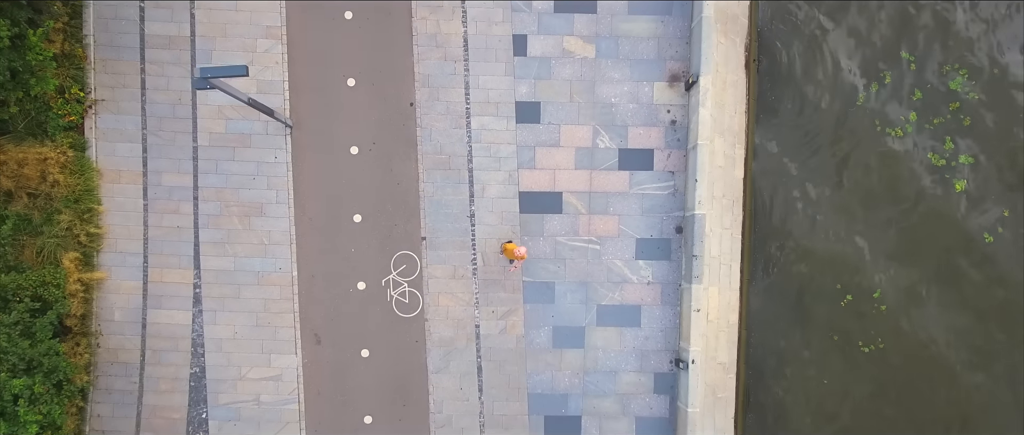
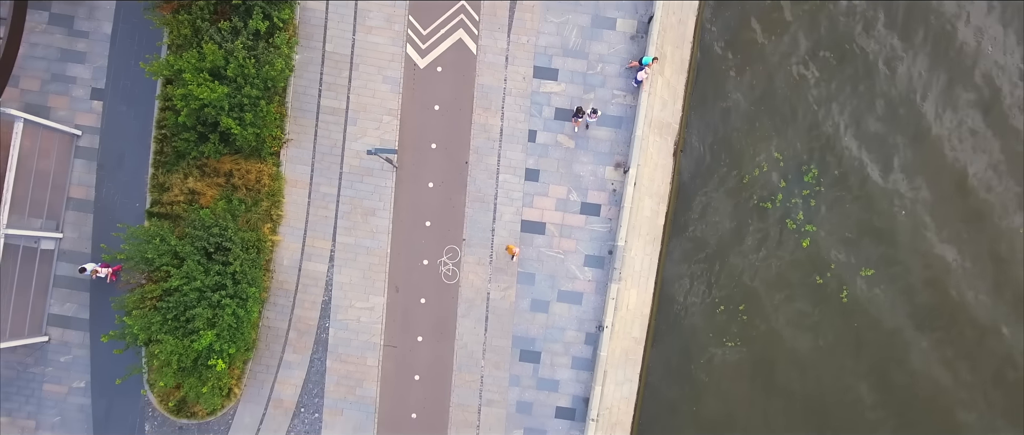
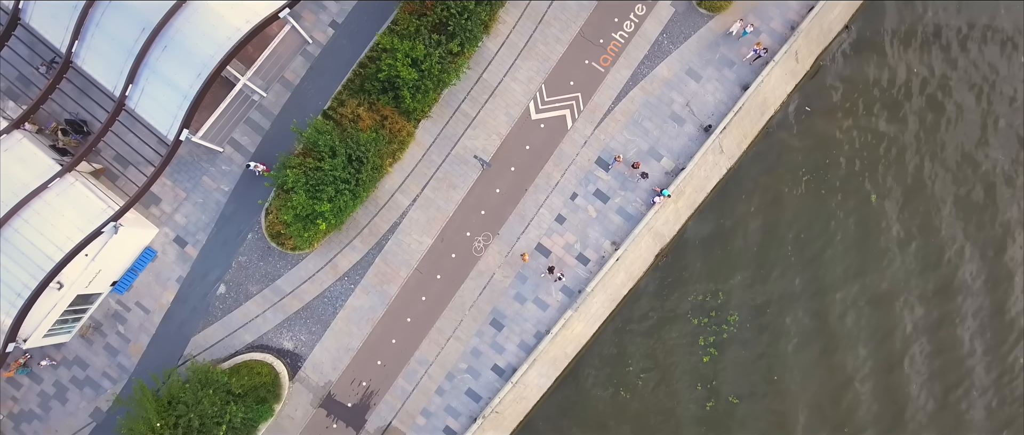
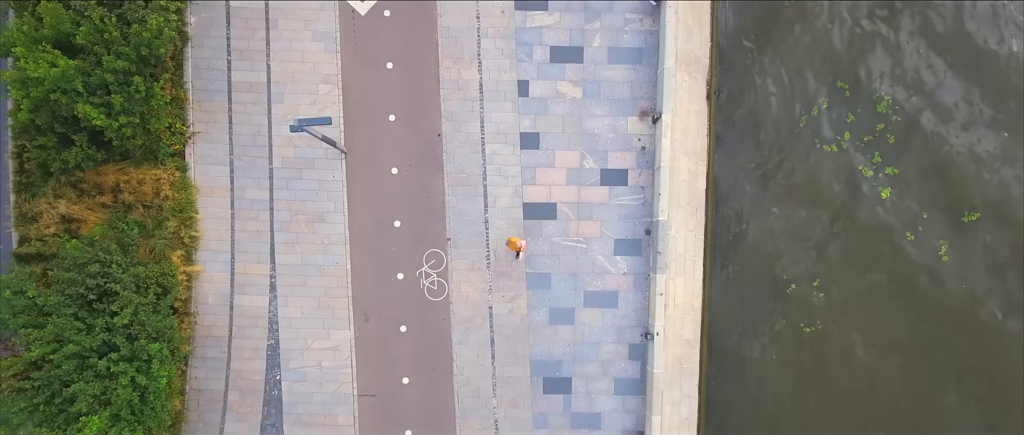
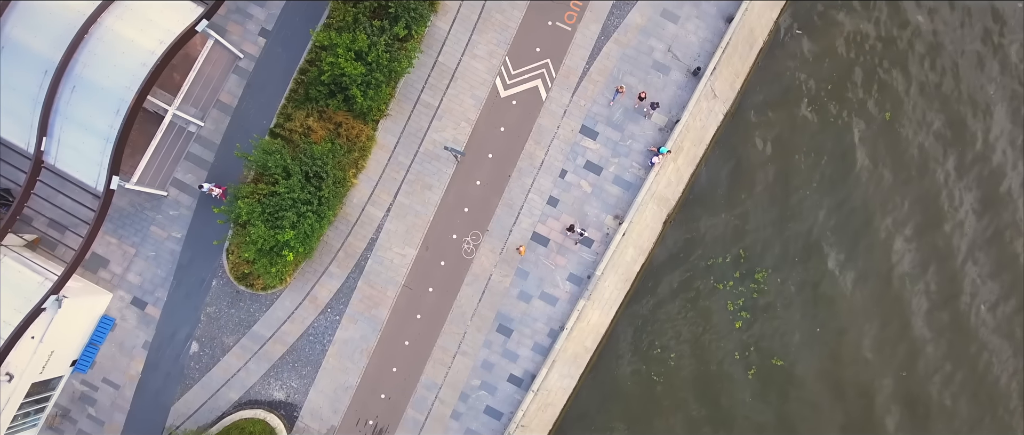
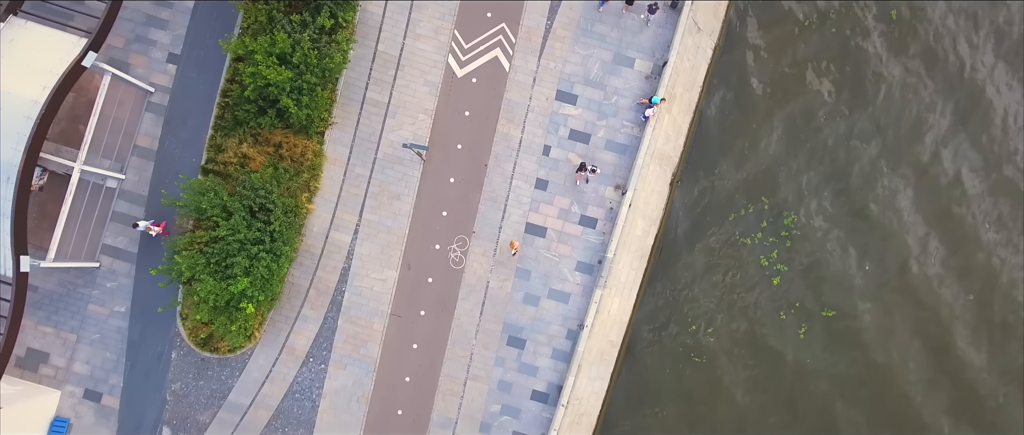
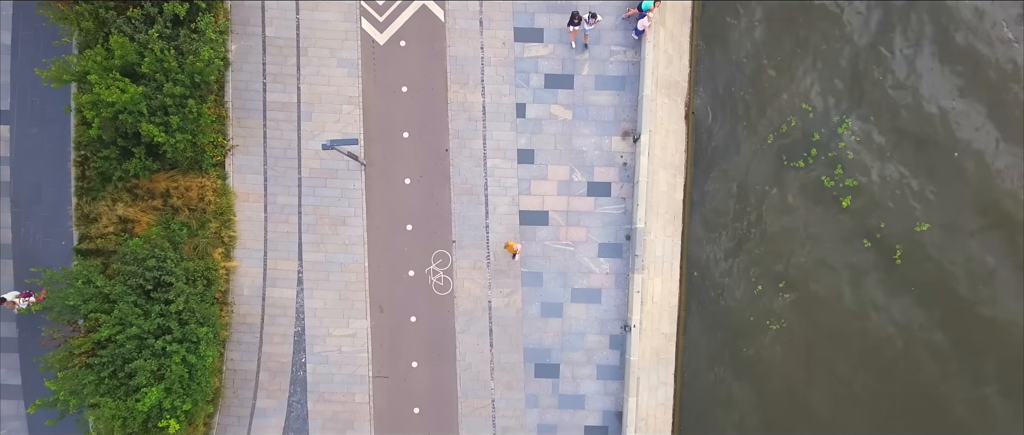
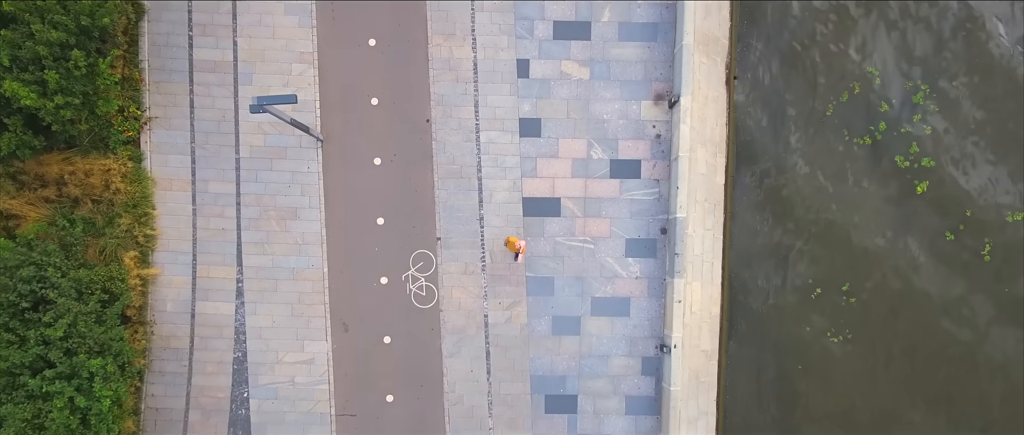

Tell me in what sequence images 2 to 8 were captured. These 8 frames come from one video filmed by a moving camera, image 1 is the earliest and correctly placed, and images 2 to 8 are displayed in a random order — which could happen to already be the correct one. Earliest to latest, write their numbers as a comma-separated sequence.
8, 4, 7, 2, 6, 5, 3
